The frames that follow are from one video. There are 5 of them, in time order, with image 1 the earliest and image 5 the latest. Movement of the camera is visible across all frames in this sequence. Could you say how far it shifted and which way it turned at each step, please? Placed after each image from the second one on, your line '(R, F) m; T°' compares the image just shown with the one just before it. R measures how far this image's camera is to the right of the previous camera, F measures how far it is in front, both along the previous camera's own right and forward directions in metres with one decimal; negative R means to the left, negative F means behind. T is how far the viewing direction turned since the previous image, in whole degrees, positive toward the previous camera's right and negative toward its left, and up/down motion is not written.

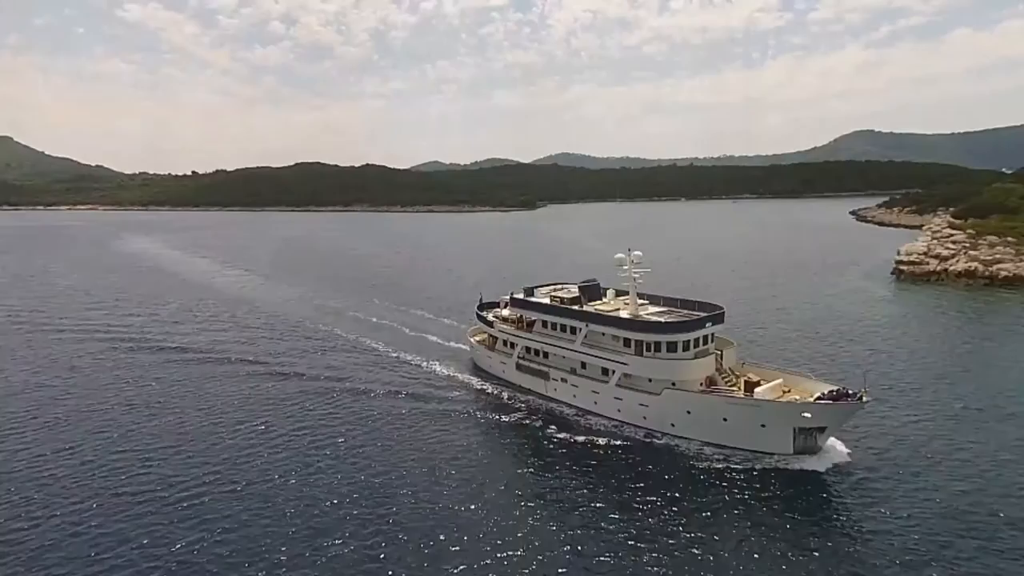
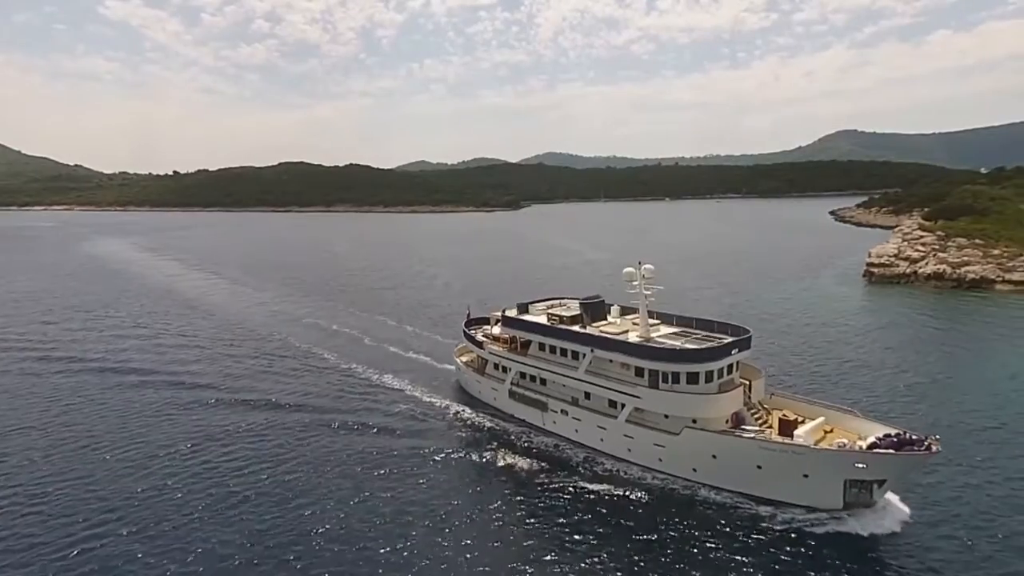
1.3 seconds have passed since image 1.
(-0.2, +5.0) m; +1°
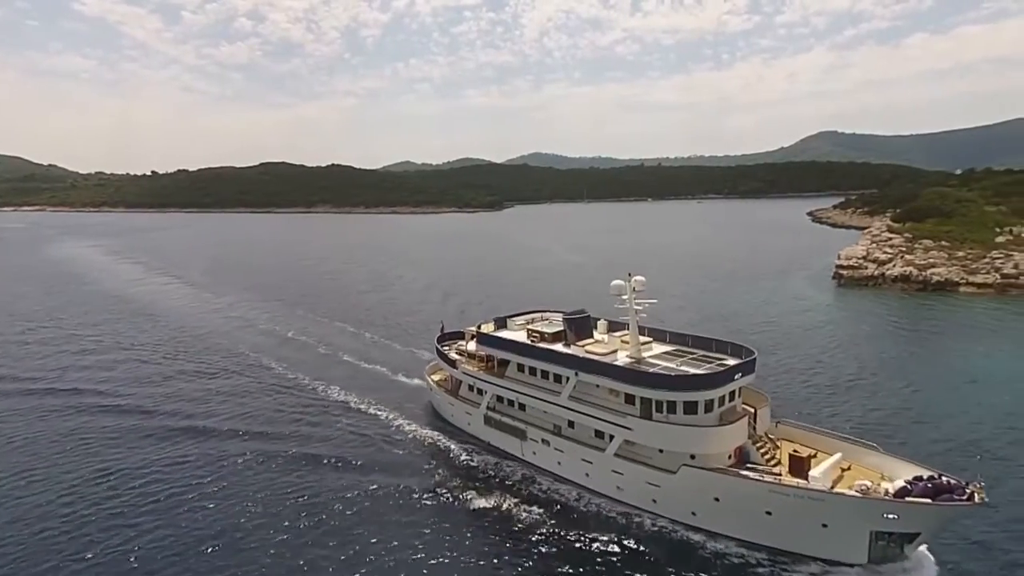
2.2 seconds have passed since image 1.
(+0.7, +3.8) m; +1°
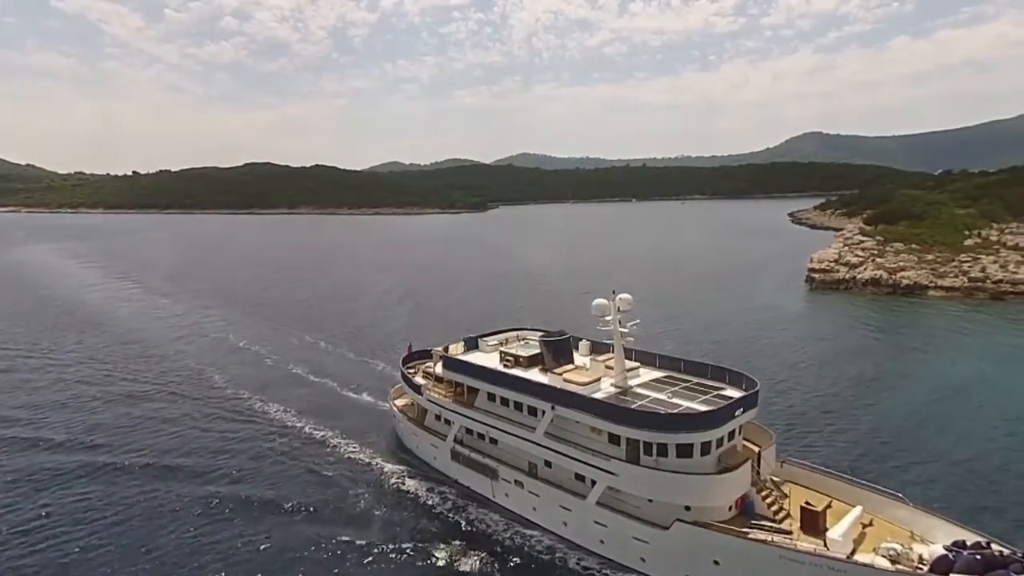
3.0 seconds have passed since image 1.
(+1.0, +3.8) m; +1°
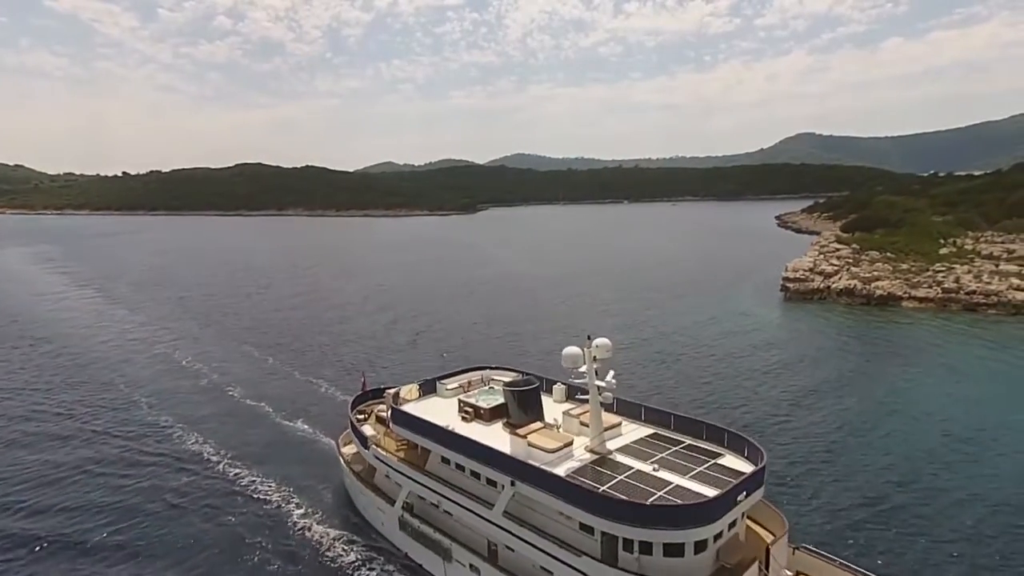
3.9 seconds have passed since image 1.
(+1.6, +4.7) m; 0°
